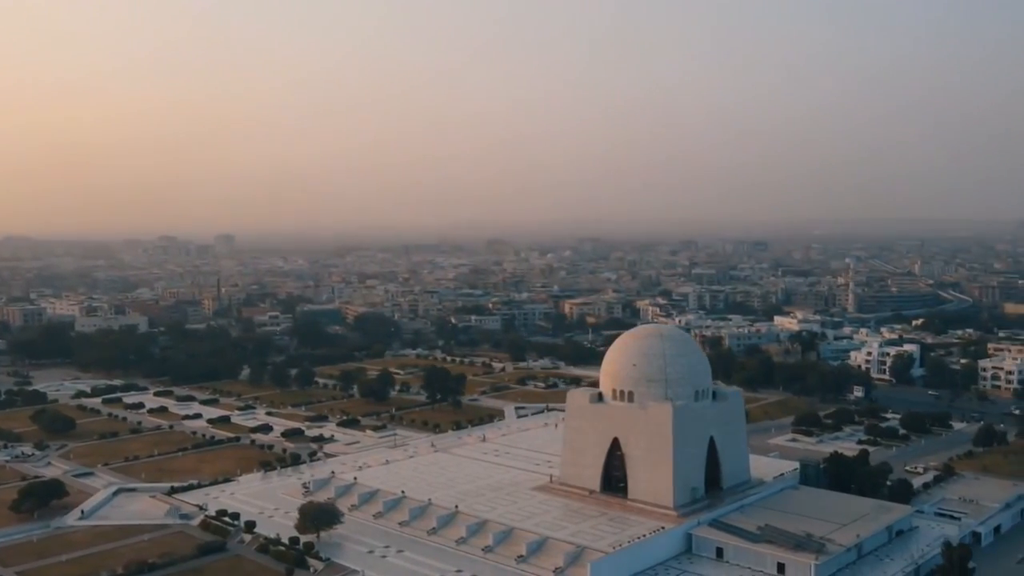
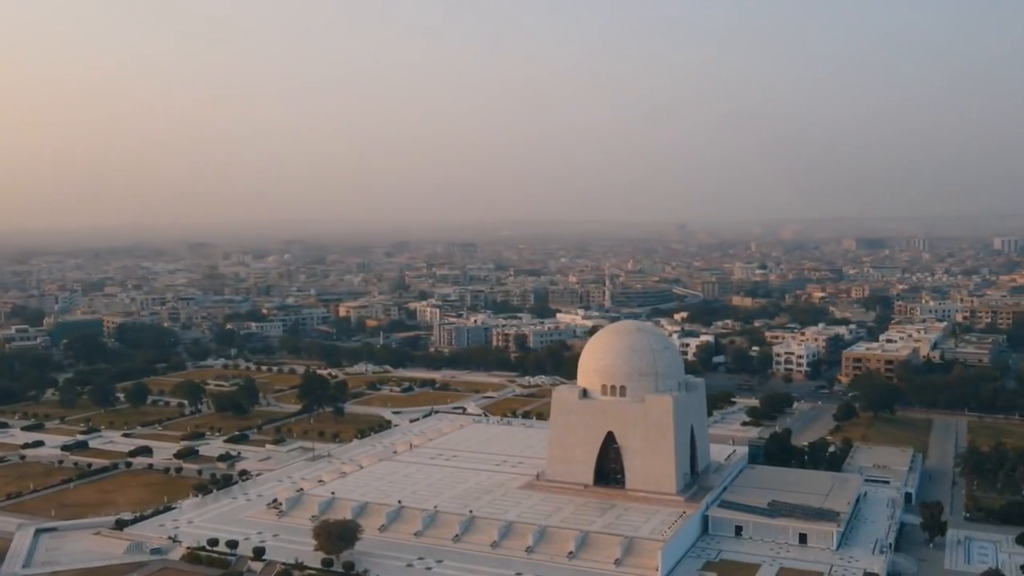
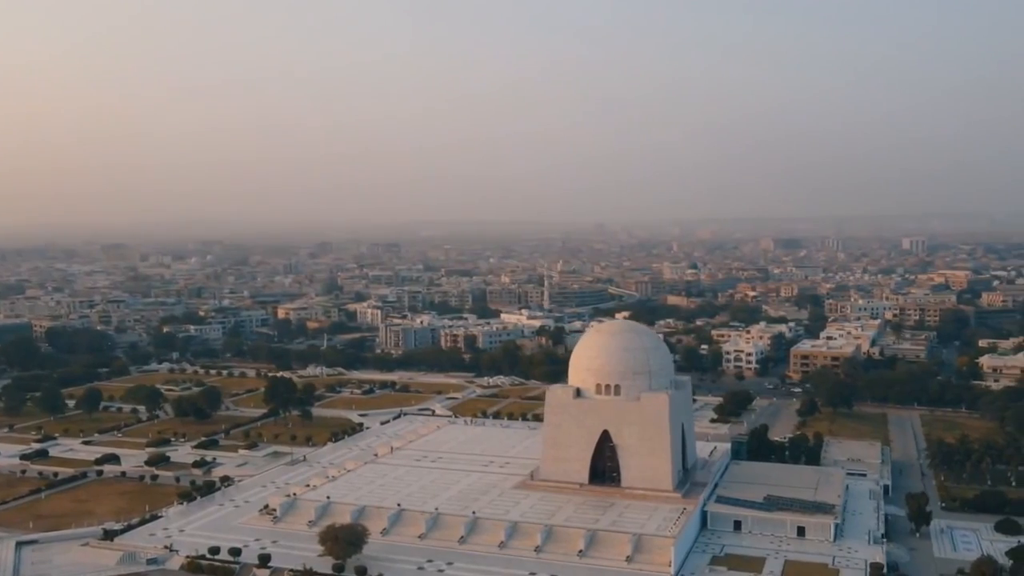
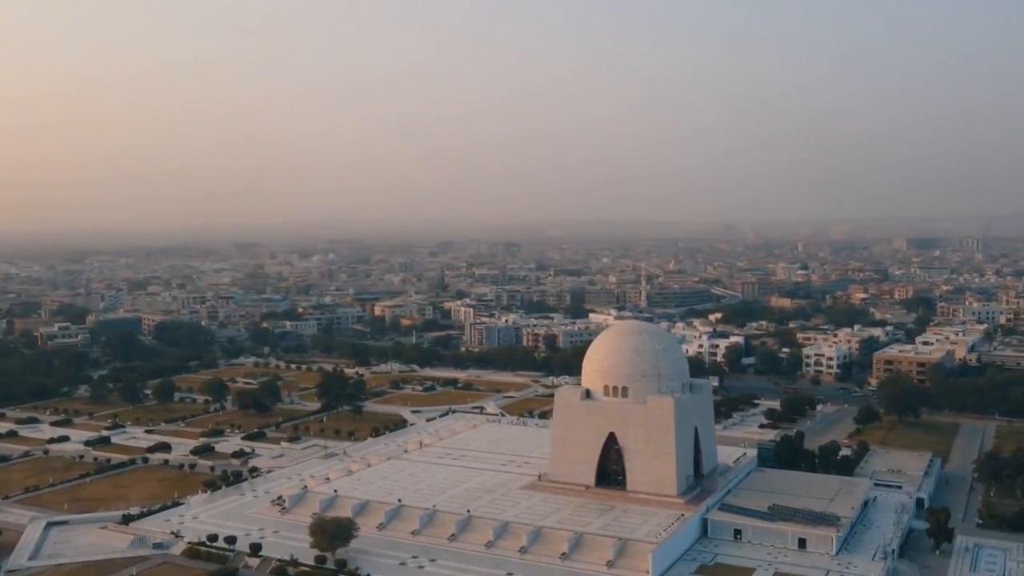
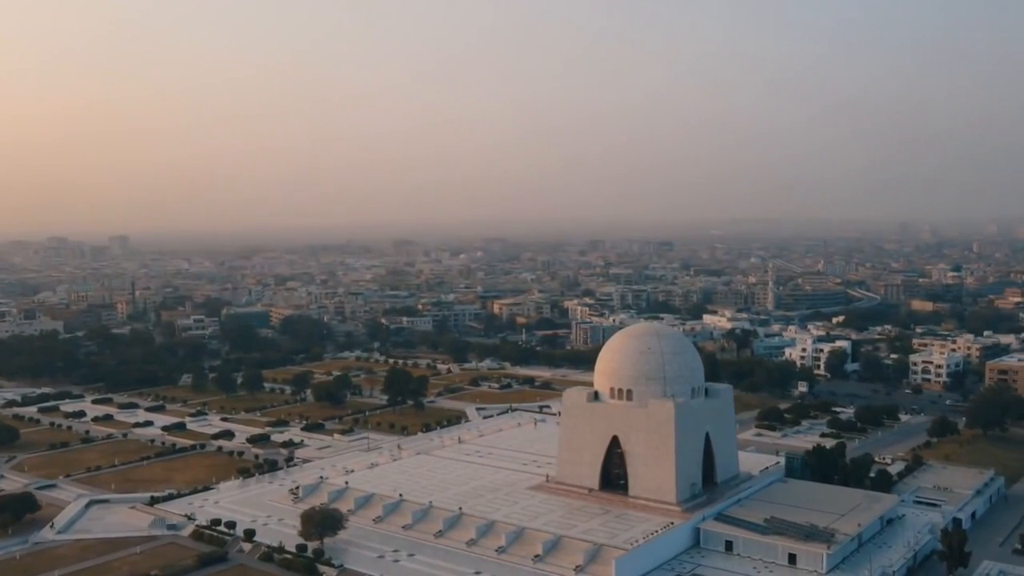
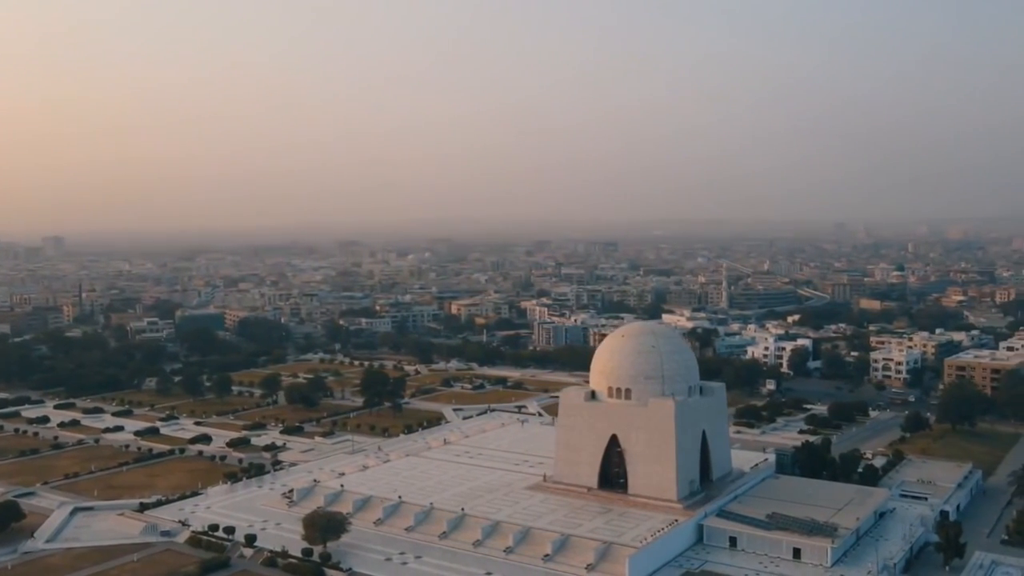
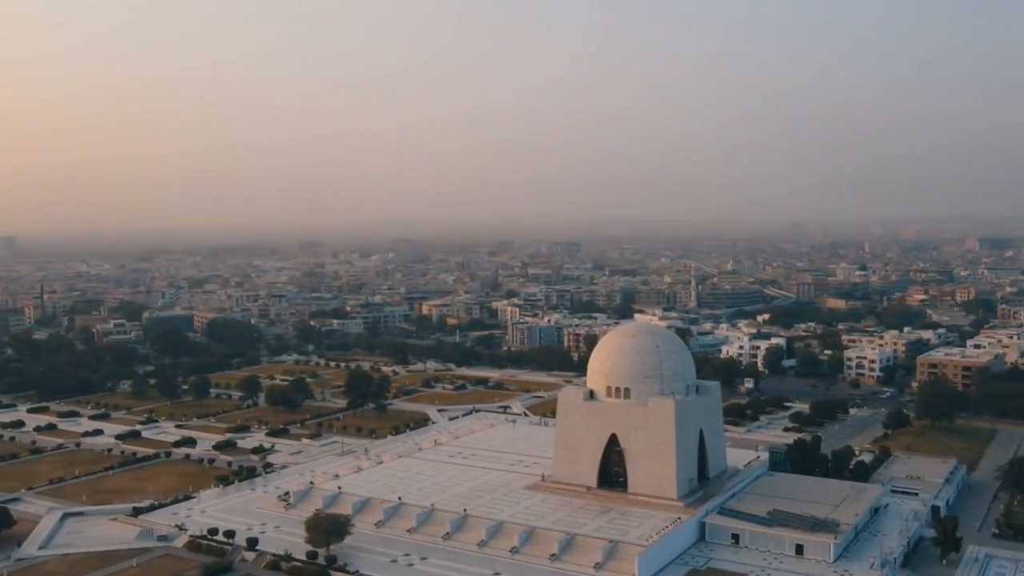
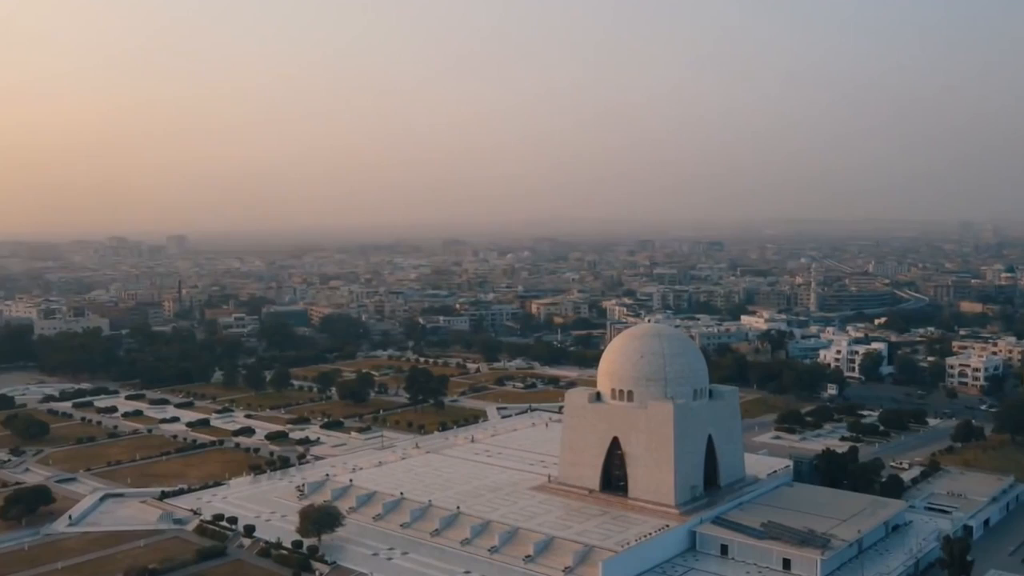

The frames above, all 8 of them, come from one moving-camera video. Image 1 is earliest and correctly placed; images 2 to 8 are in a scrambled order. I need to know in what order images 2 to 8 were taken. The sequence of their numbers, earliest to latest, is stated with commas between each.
8, 5, 6, 7, 4, 2, 3
